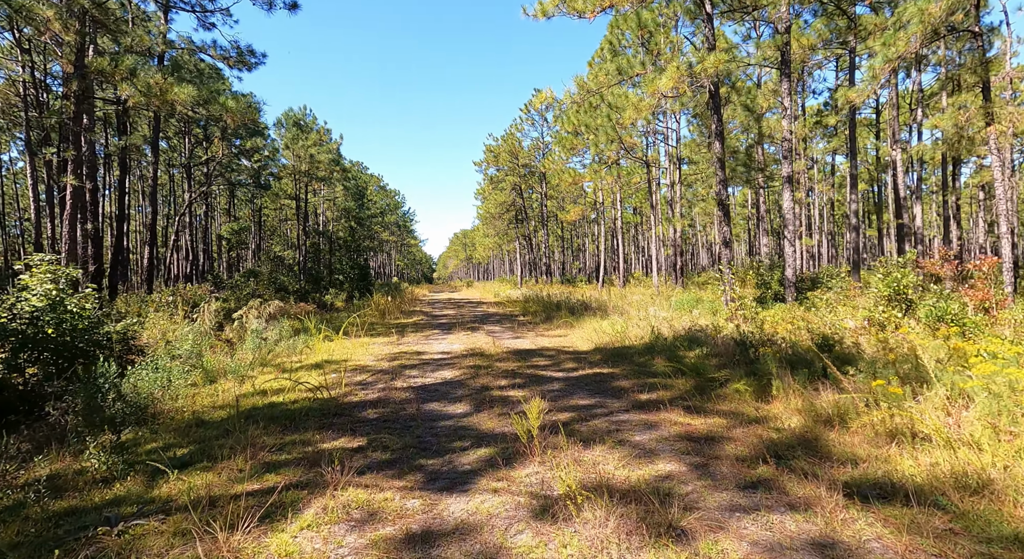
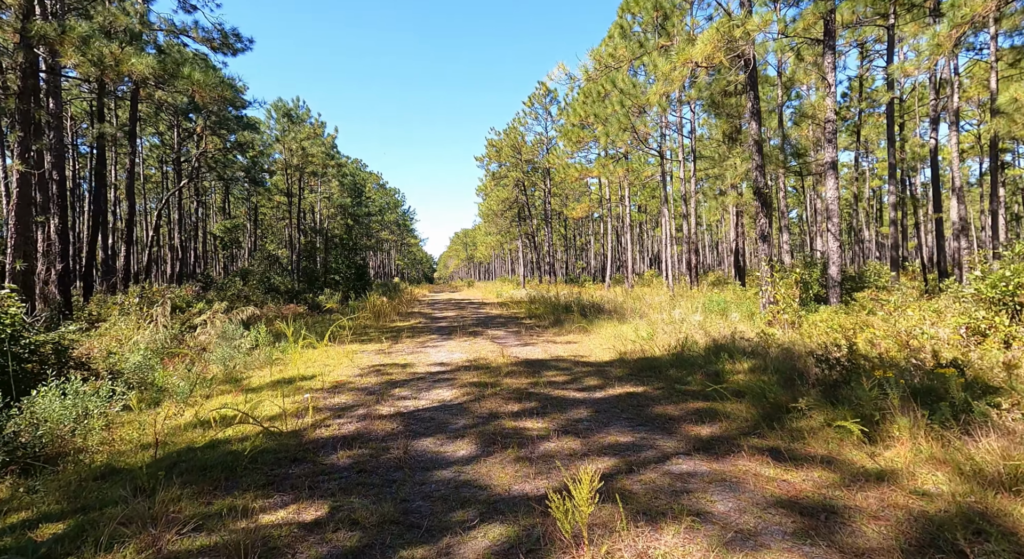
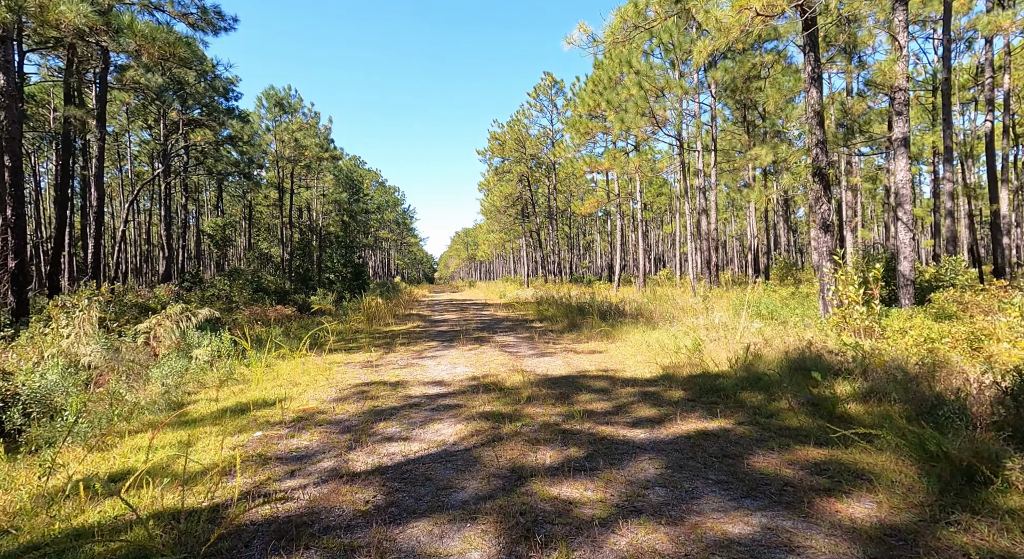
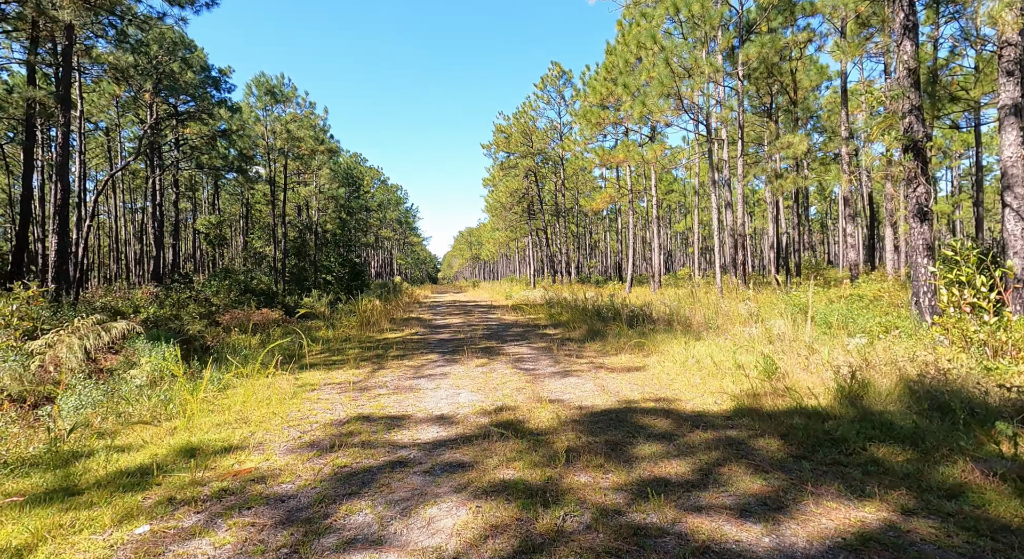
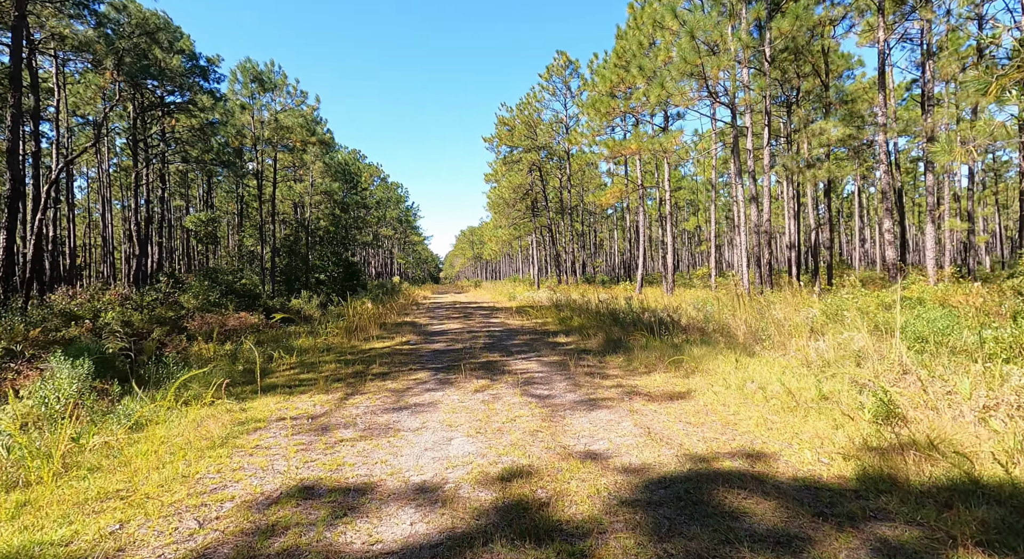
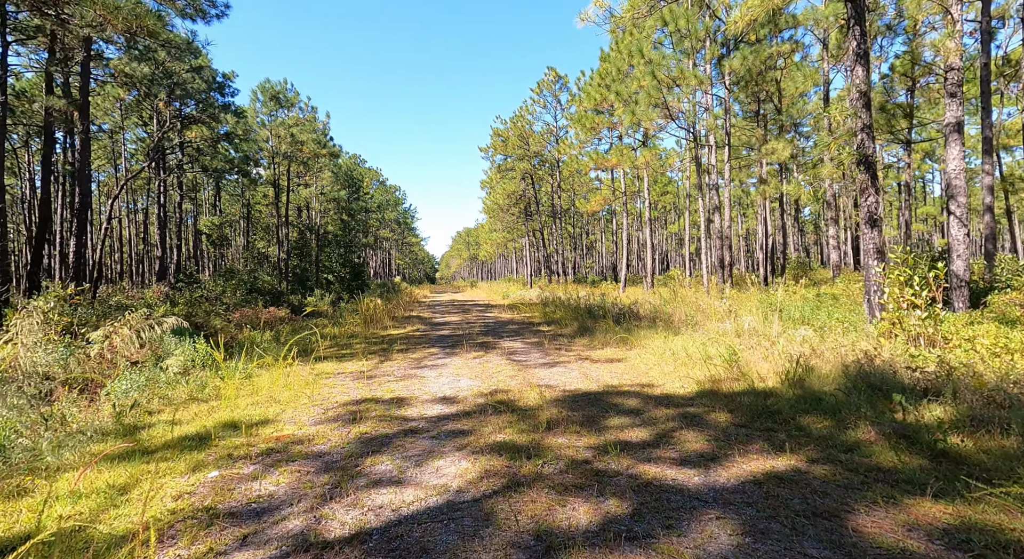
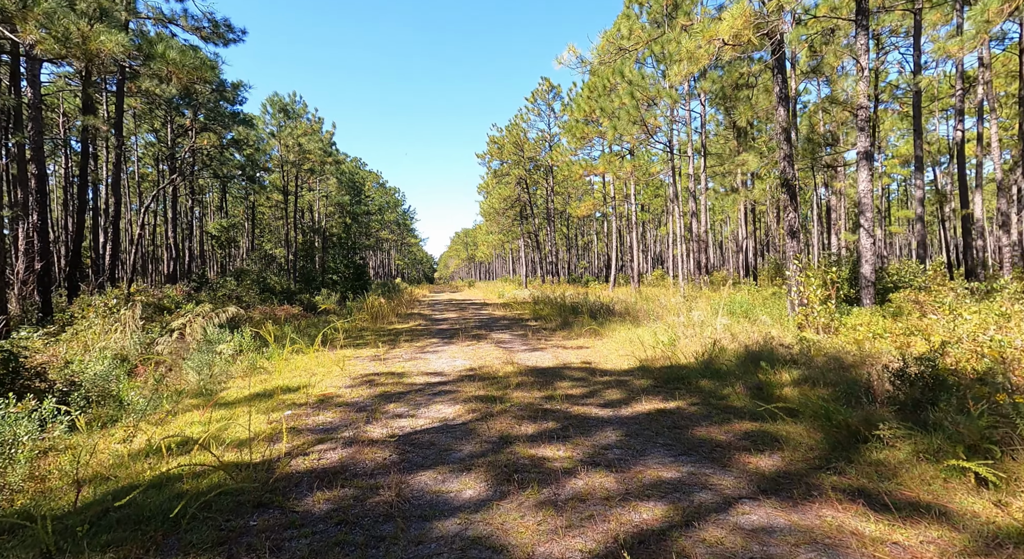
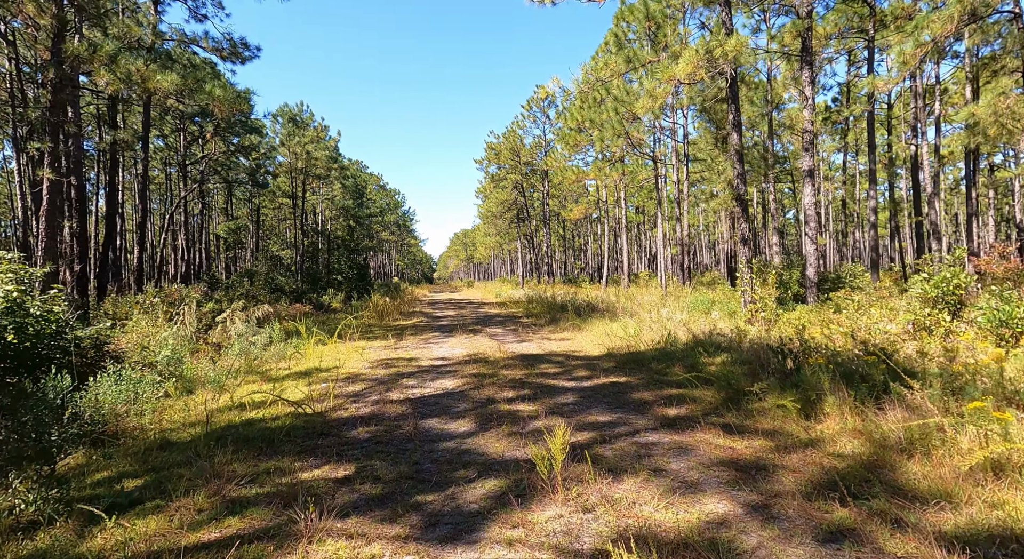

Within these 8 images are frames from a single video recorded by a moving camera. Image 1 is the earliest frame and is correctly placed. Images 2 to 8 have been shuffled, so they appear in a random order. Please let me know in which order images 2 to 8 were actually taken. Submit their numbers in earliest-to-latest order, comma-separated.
8, 2, 7, 3, 6, 4, 5
